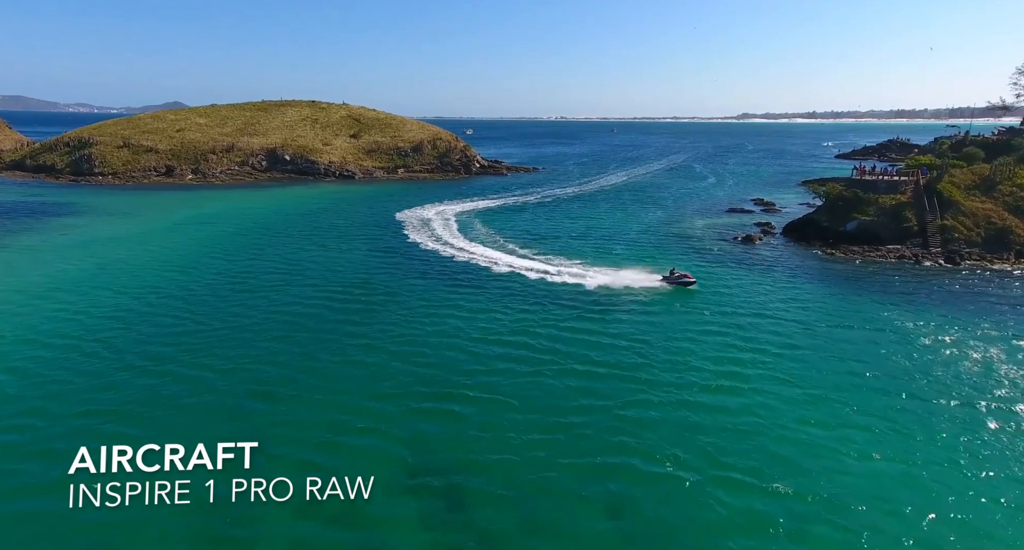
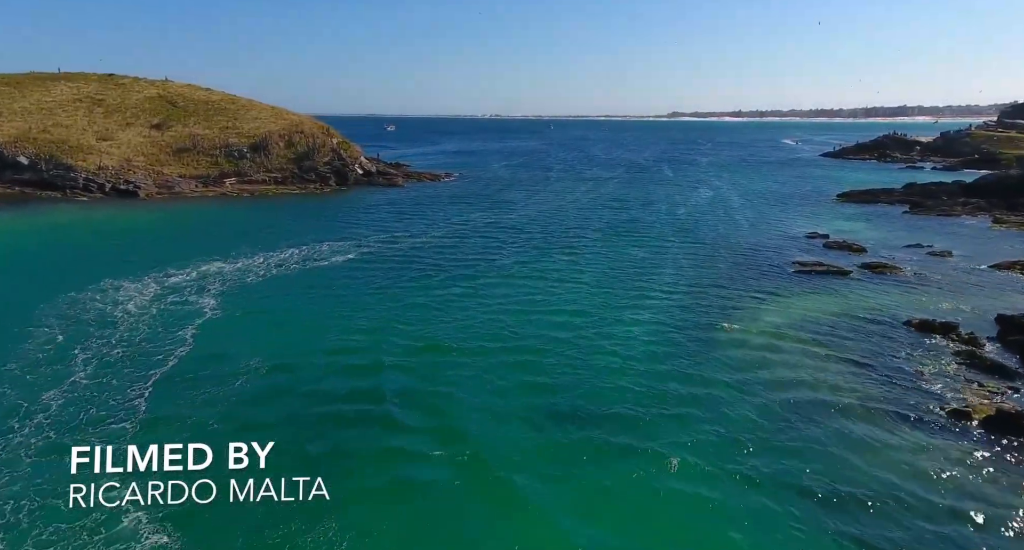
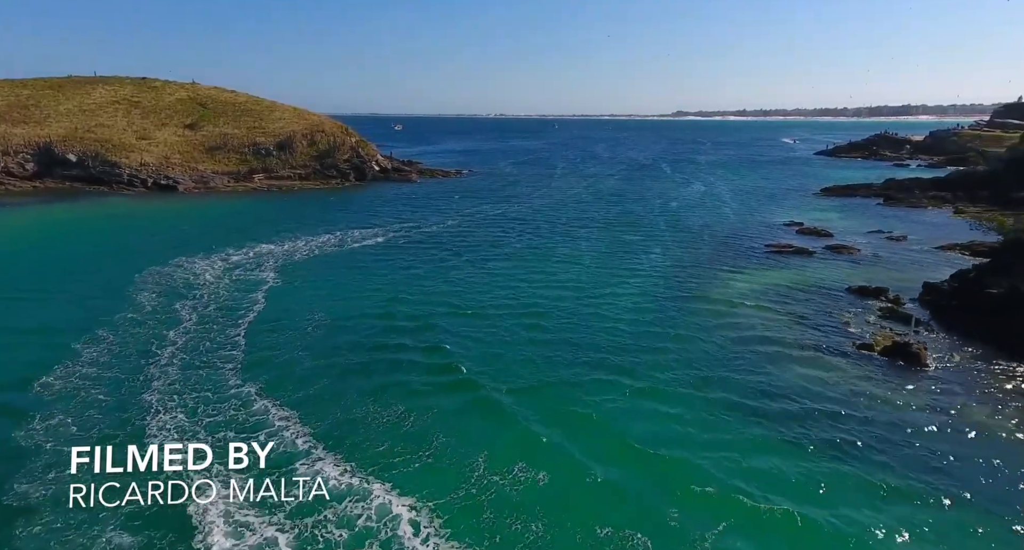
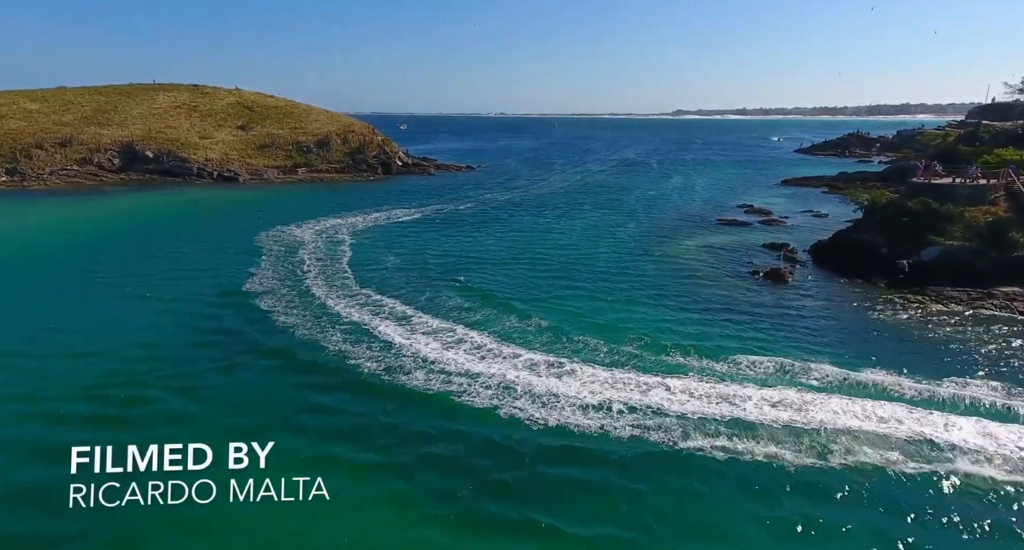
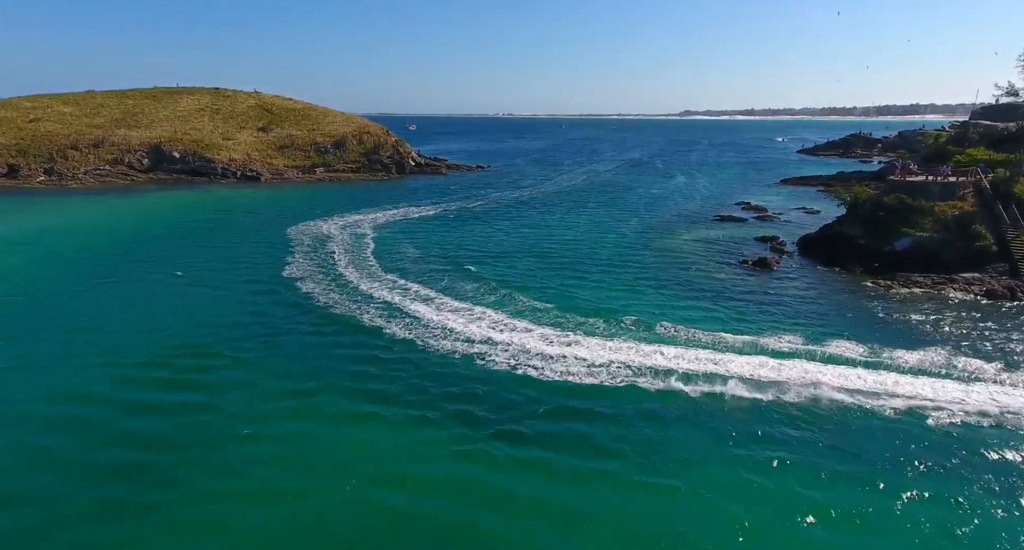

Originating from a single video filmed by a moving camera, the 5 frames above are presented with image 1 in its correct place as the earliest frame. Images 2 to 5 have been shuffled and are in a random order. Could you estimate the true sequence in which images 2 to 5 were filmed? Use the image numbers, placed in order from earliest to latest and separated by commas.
5, 4, 3, 2
